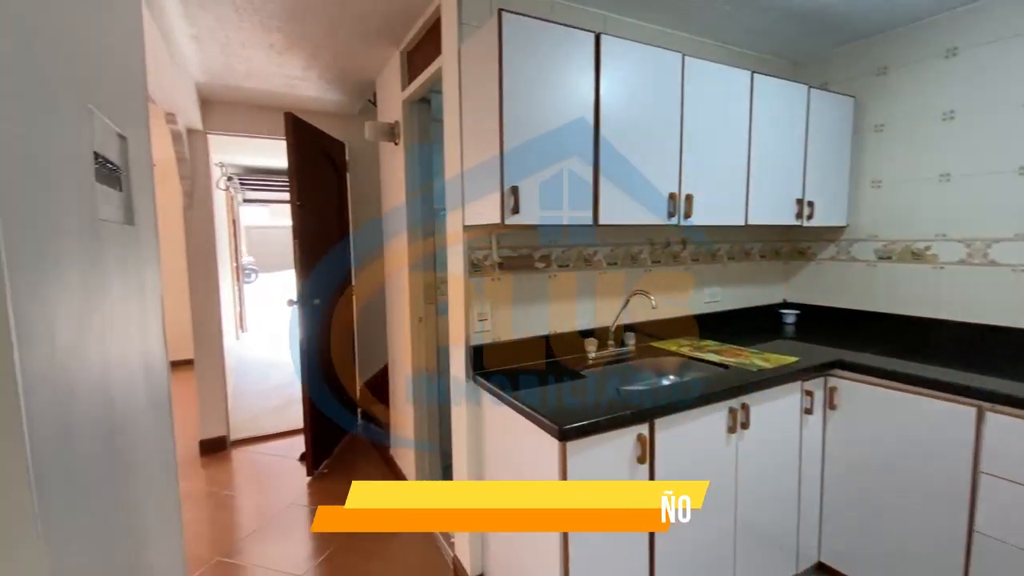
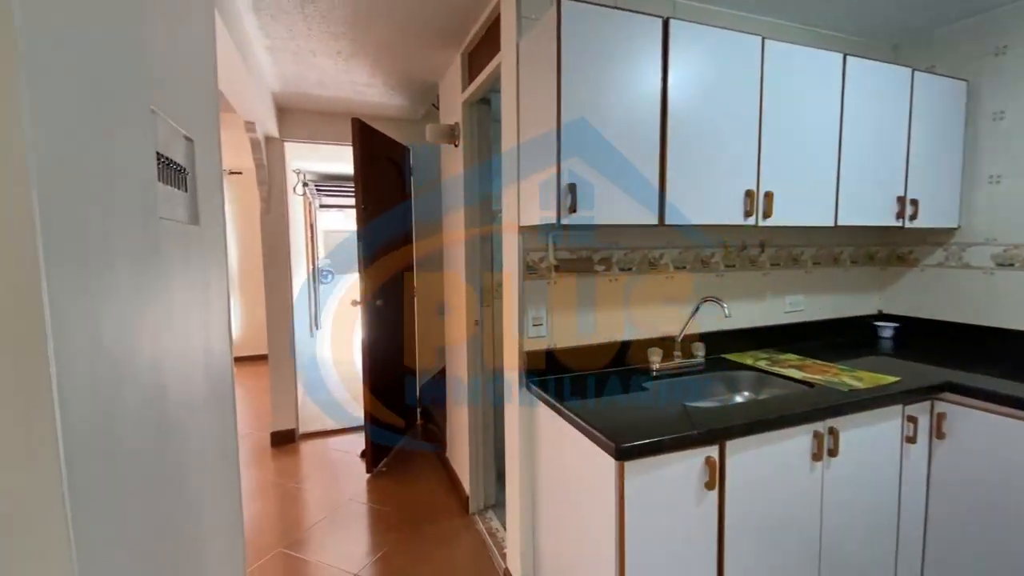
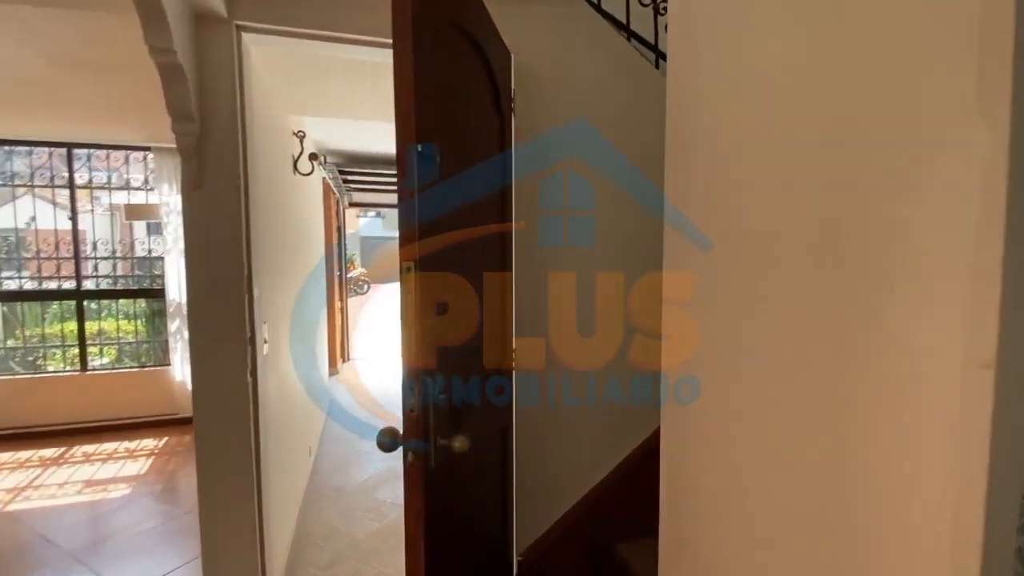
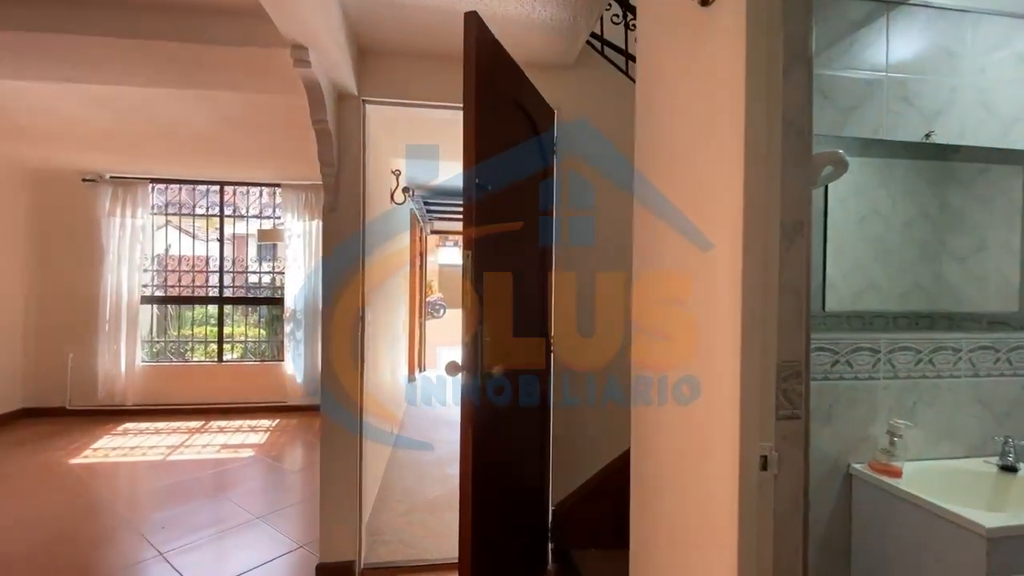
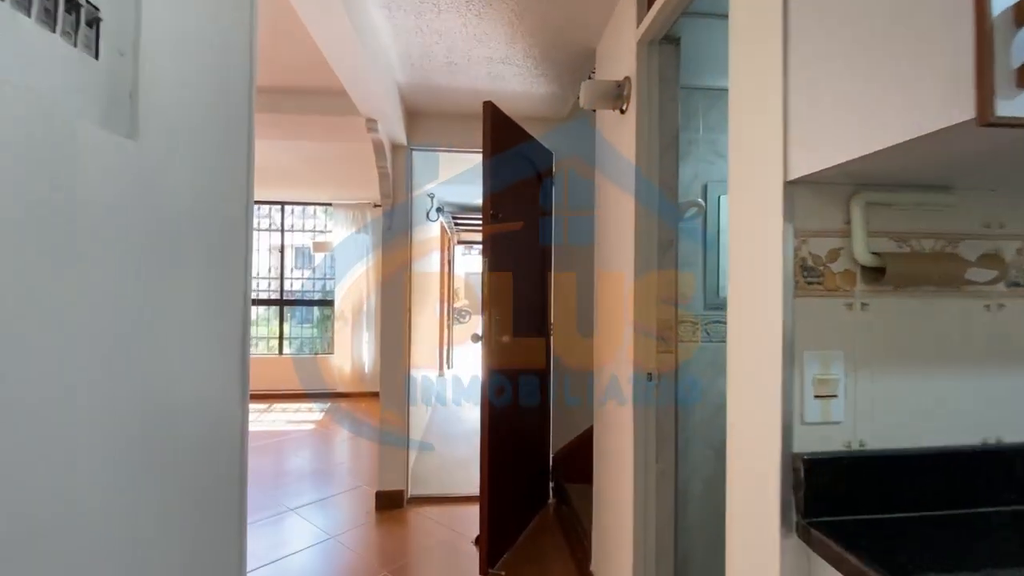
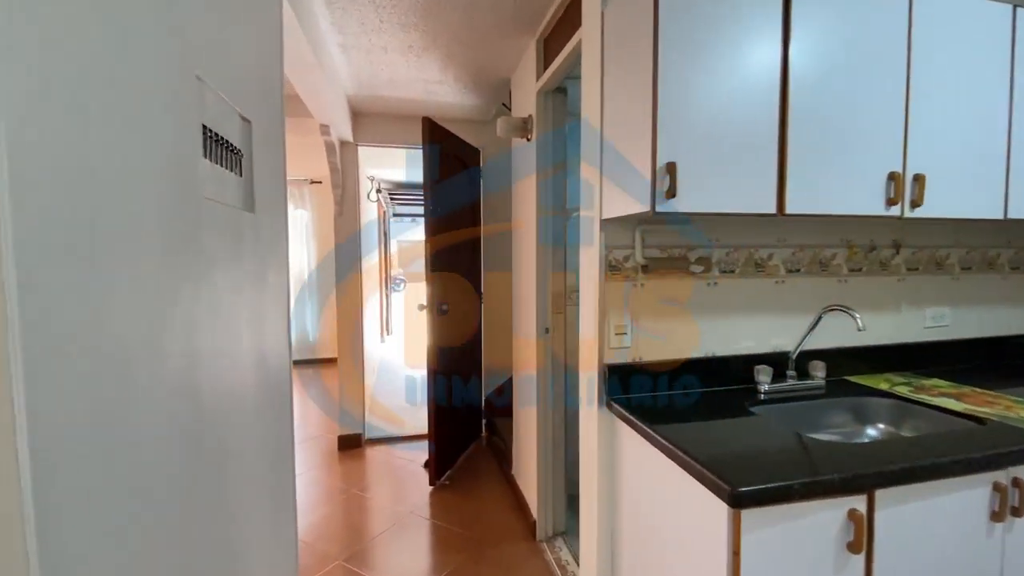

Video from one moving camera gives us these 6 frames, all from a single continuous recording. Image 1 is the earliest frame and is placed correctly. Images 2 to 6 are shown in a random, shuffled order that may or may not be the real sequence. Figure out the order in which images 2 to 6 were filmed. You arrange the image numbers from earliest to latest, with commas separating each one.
2, 6, 5, 4, 3
